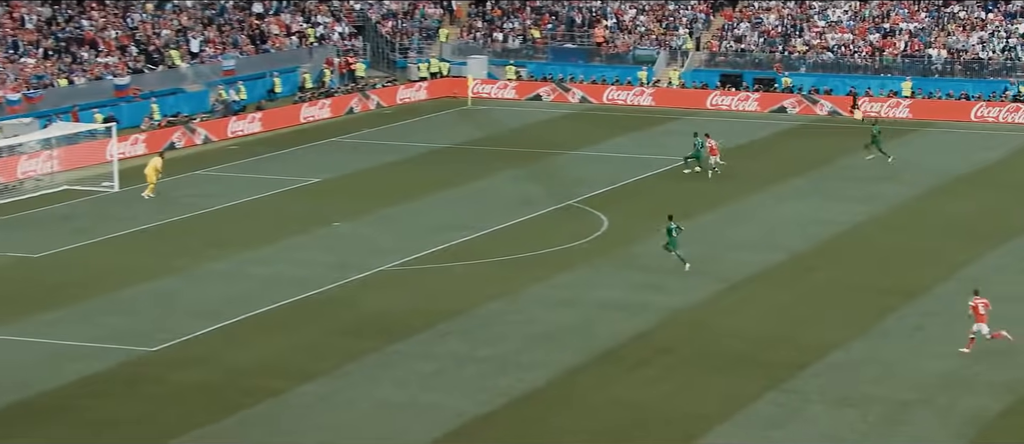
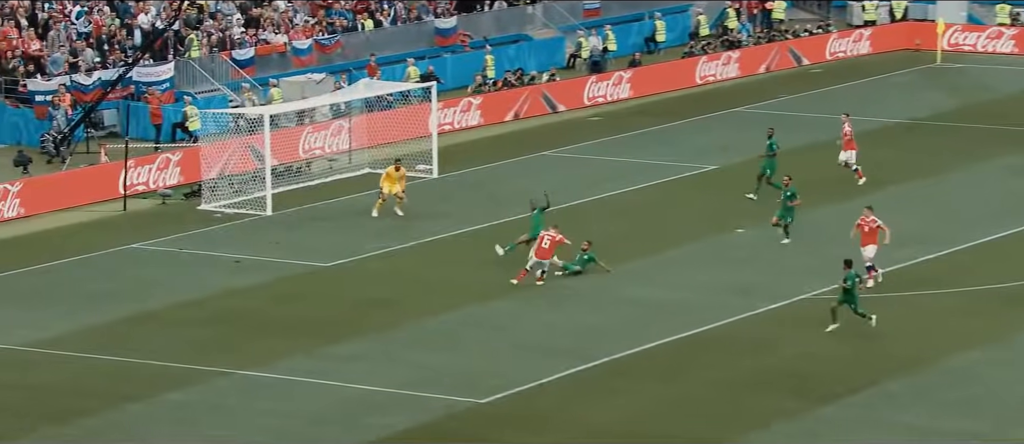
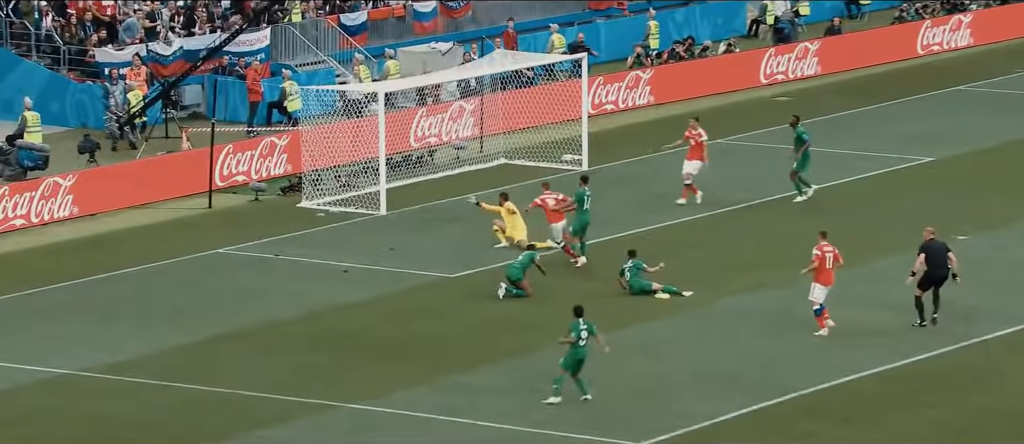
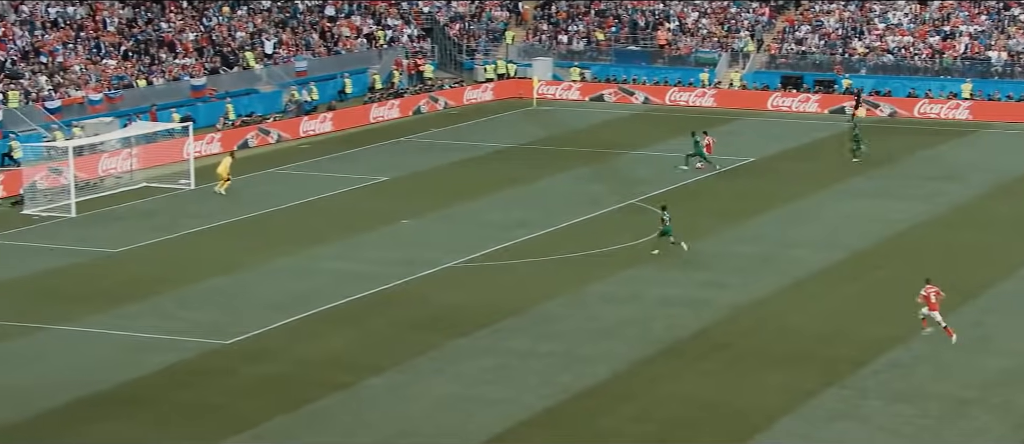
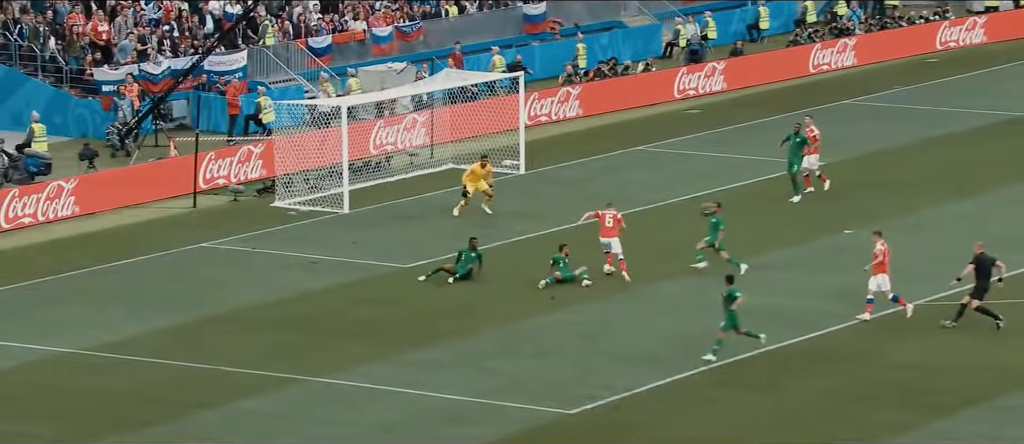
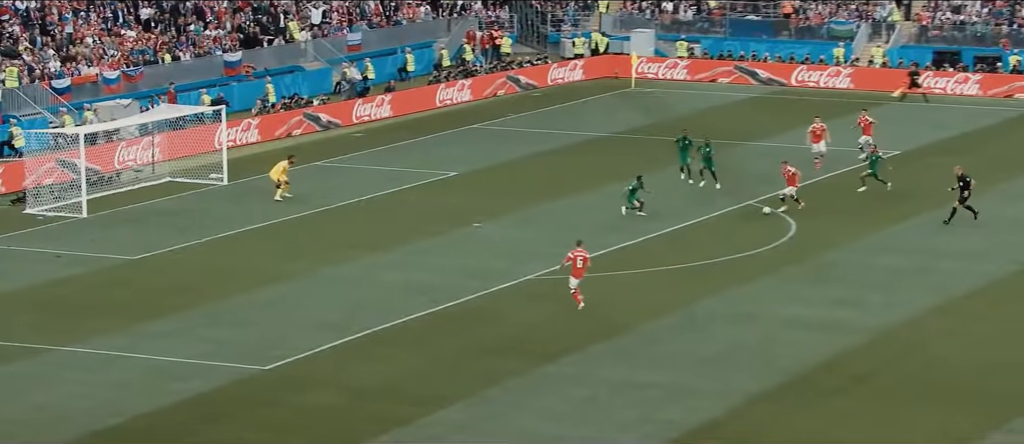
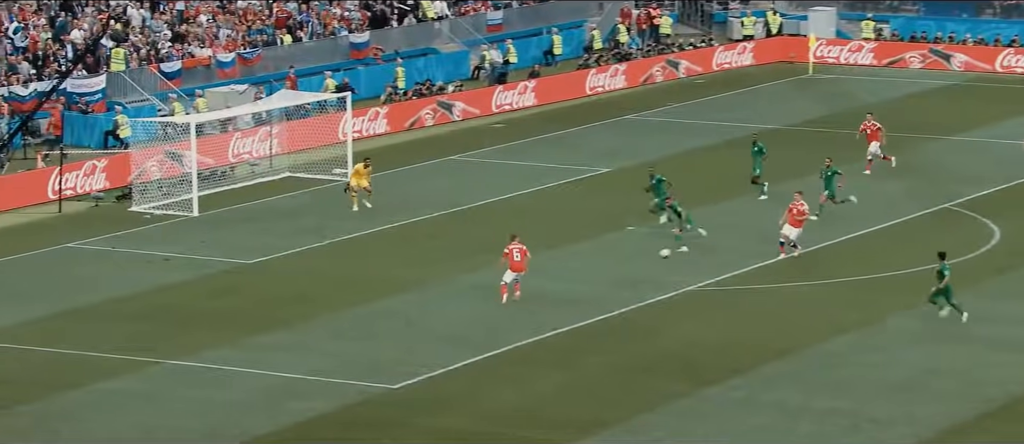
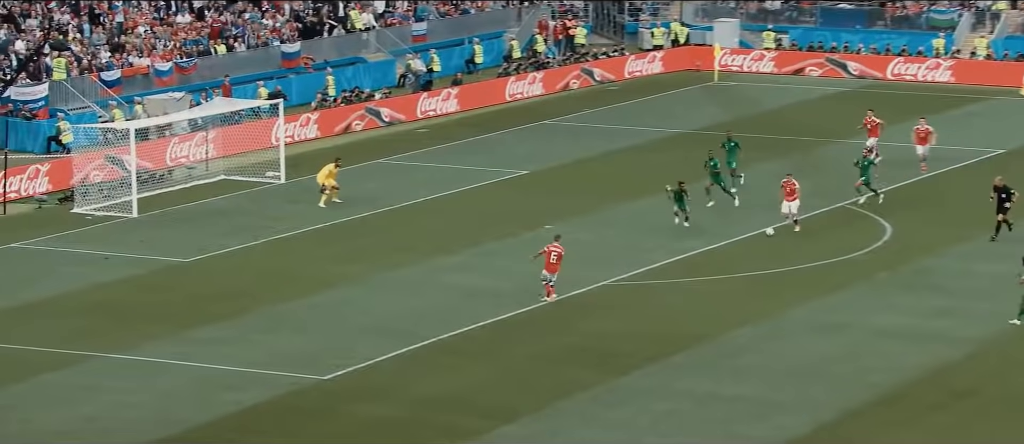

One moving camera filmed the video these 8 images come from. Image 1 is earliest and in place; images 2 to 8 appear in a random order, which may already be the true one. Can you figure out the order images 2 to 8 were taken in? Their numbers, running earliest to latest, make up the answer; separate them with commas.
4, 6, 8, 7, 2, 5, 3
